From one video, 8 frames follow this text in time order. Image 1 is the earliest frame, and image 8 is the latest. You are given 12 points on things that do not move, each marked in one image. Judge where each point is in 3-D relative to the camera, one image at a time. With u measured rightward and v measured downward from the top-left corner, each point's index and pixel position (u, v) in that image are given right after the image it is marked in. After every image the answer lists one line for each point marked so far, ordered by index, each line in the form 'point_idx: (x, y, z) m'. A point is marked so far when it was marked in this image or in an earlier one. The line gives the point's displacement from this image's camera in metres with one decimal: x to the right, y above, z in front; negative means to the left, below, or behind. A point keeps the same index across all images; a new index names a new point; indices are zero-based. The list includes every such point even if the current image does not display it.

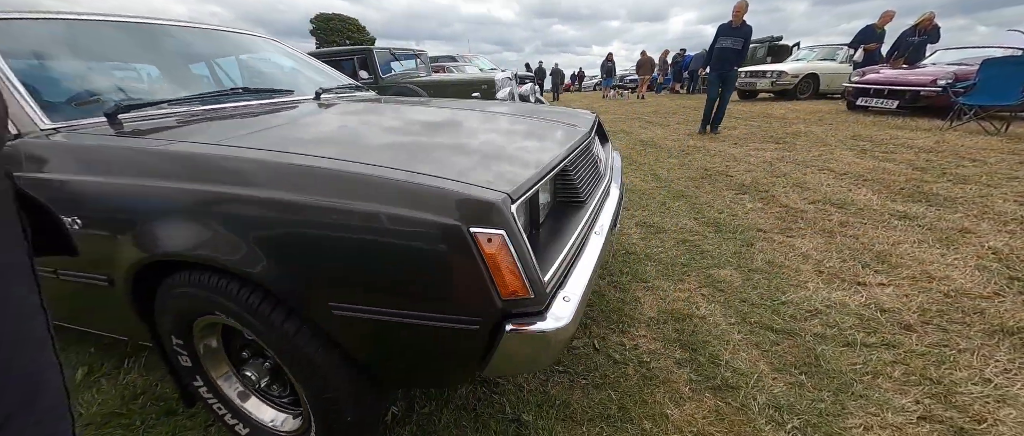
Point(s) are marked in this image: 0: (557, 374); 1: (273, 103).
0: (+0.2, -0.6, +1.4) m
1: (-1.1, +0.5, +1.6) m
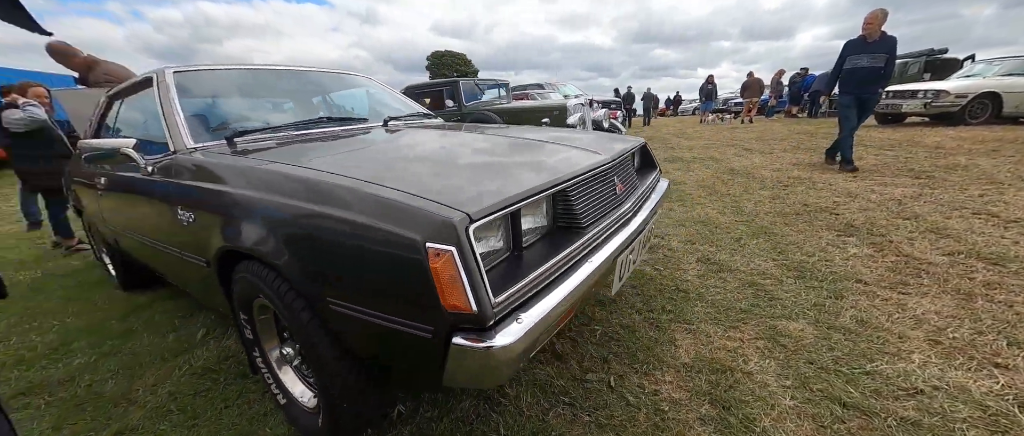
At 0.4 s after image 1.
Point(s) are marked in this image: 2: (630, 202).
0: (+0.2, -0.7, +1.3) m
1: (-0.9, +0.5, +1.9) m
2: (+0.4, +0.1, +1.4) m
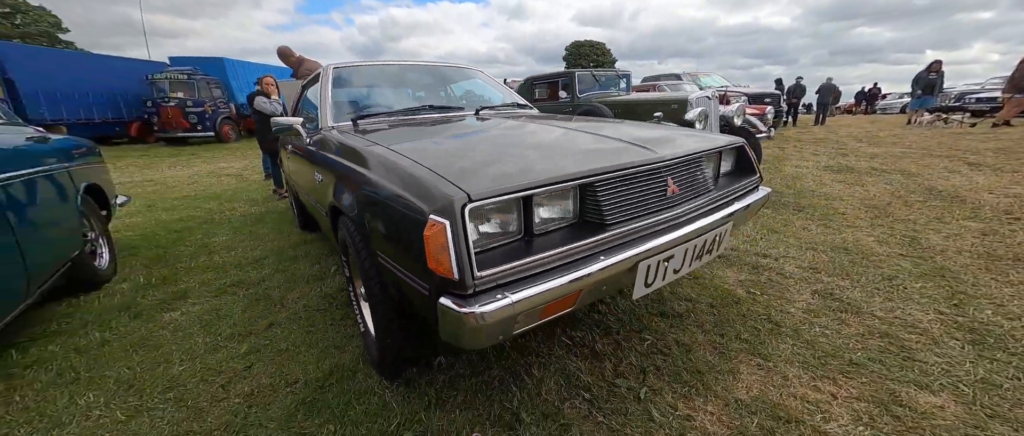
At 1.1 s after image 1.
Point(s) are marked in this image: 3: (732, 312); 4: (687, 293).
0: (+0.2, -0.7, +1.4) m
1: (-0.4, +0.6, +2.2) m
2: (+0.6, 0.0, +1.3) m
3: (+1.1, -0.5, +1.9) m
4: (+0.9, -0.4, +2.1) m
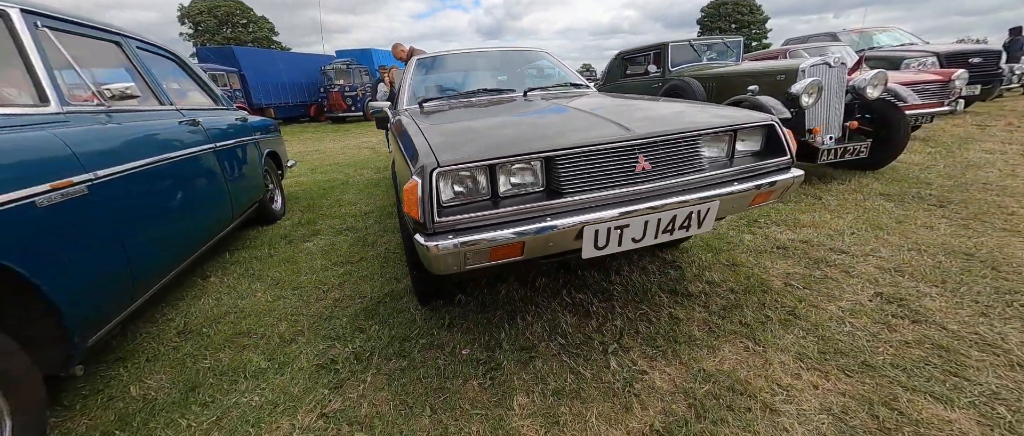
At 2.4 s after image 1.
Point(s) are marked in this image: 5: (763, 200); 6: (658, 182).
0: (+0.2, -0.5, +1.6) m
1: (-0.1, +0.8, +2.6) m
2: (+0.6, +0.1, +1.4) m
3: (+1.2, -0.4, +1.8) m
4: (+1.1, -0.3, +2.1) m
5: (+1.1, +0.1, +1.6) m
6: (+0.6, +0.1, +1.4) m
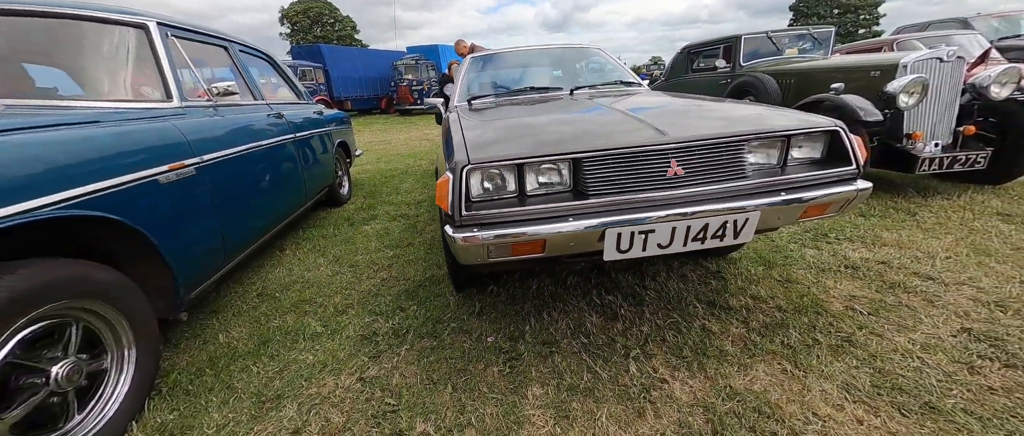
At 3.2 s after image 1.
0: (+0.3, -0.5, +1.6) m
1: (+0.2, +0.8, +2.6) m
2: (+0.7, +0.1, +1.4) m
3: (+1.3, -0.5, +1.7) m
4: (+1.2, -0.4, +1.9) m
5: (+1.2, 0.0, +1.5) m
6: (+0.7, +0.1, +1.4) m
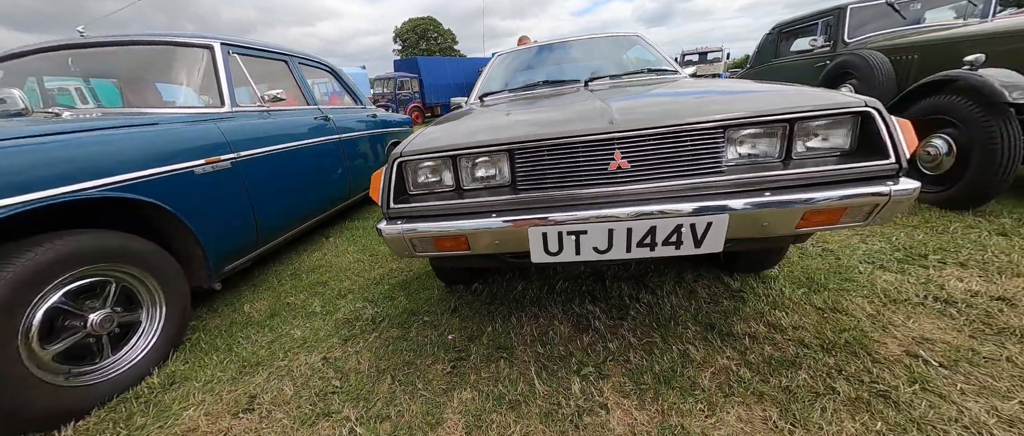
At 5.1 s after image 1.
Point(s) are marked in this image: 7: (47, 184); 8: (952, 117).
0: (+0.1, -0.5, +1.5) m
1: (+0.4, +0.8, +2.5) m
2: (+0.4, +0.1, +1.2) m
3: (+1.1, -0.5, +1.3) m
4: (+1.1, -0.4, +1.5) m
5: (+1.0, 0.0, +1.1) m
6: (+0.4, +0.1, +1.2) m
7: (-1.7, +0.1, +1.4) m
8: (+2.8, +0.6, +2.4) m
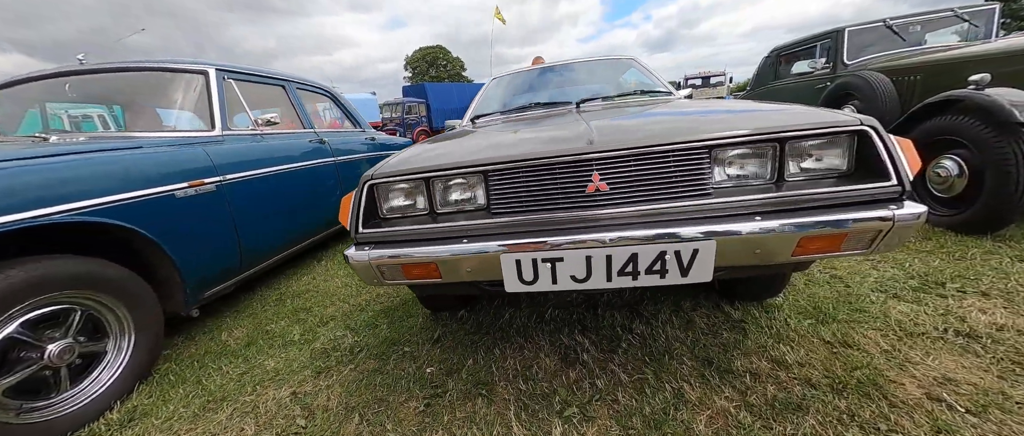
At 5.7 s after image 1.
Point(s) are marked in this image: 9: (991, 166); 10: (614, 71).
0: (0.0, -0.6, +1.4) m
1: (+0.3, +0.7, +2.4) m
2: (+0.3, 0.0, +1.1) m
3: (+1.0, -0.6, +1.2) m
4: (+1.0, -0.5, +1.4) m
5: (+0.9, -0.1, +1.0) m
6: (+0.3, 0.0, +1.1) m
7: (-1.8, 0.0, +1.3) m
8: (+2.7, +0.5, +2.3) m
9: (+2.7, +0.3, +2.2) m
10: (+0.8, +1.1, +2.8) m
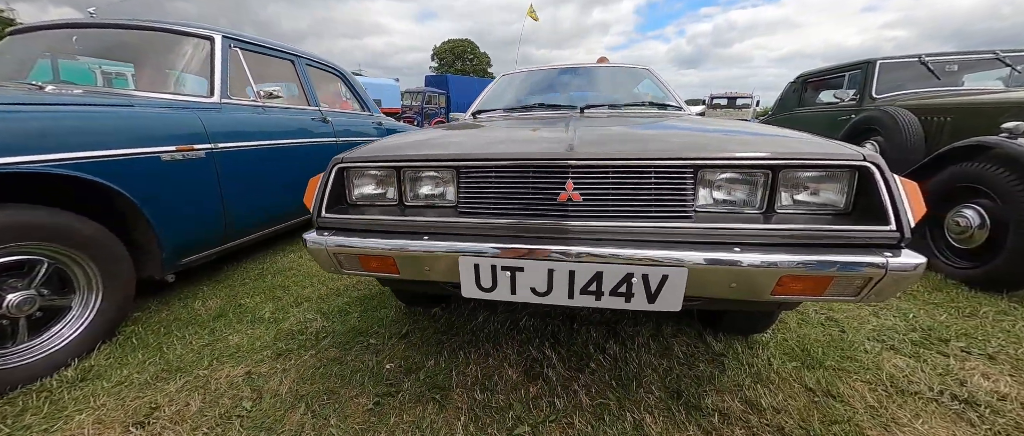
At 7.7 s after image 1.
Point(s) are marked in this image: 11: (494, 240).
0: (-0.1, -0.6, +1.3) m
1: (+0.3, +0.6, +2.3) m
2: (+0.2, 0.0, +1.0) m
3: (+0.8, -0.7, +1.1) m
4: (+0.9, -0.6, +1.3) m
5: (+0.8, -0.2, +1.0) m
6: (+0.2, 0.0, +1.0) m
7: (-1.8, +0.2, +1.3) m
8: (+2.7, +0.2, +2.1) m
9: (+2.7, 0.0, +2.0) m
10: (+0.8, +1.0, +2.7) m
11: (0.0, -0.1, +1.0) m
